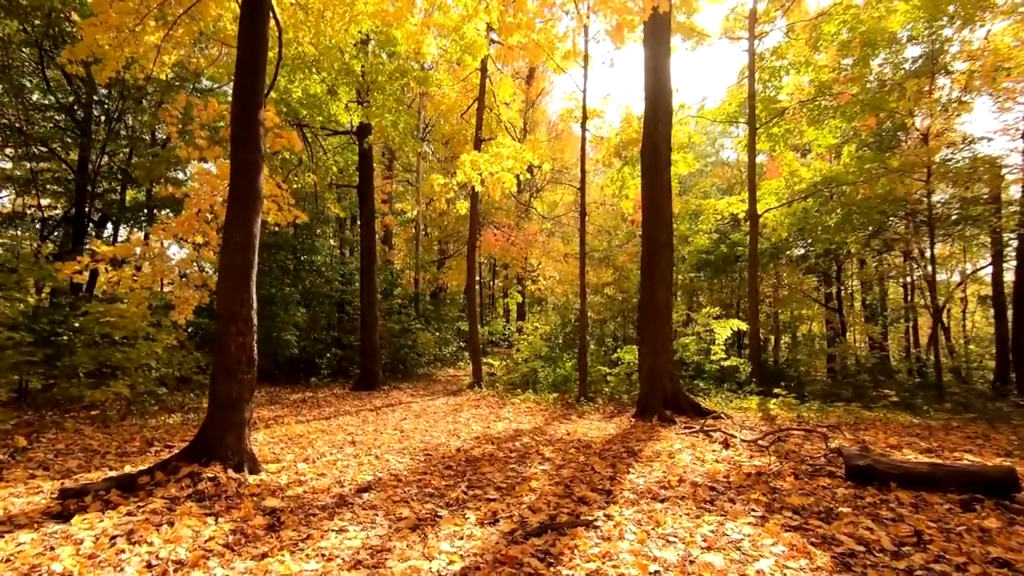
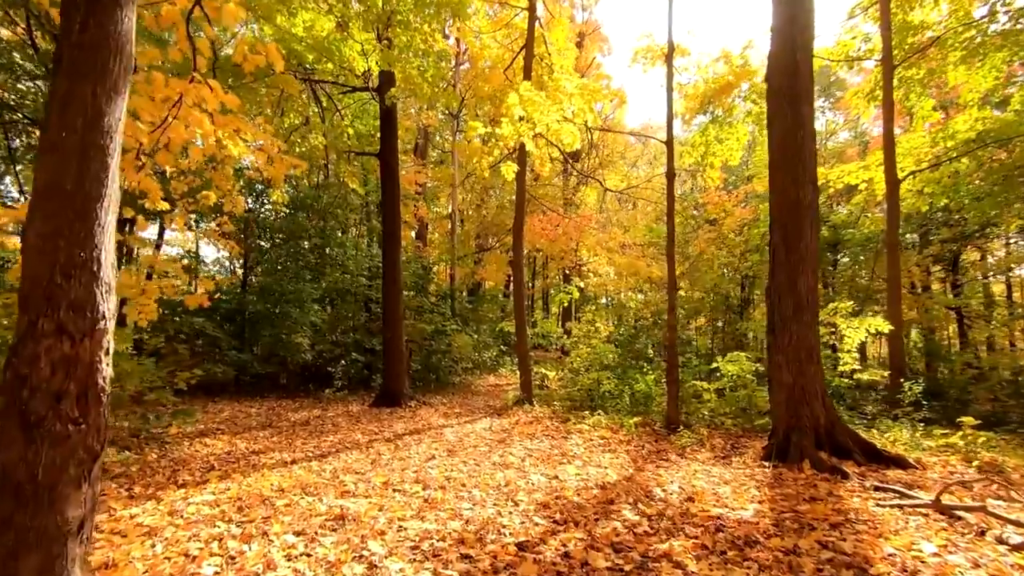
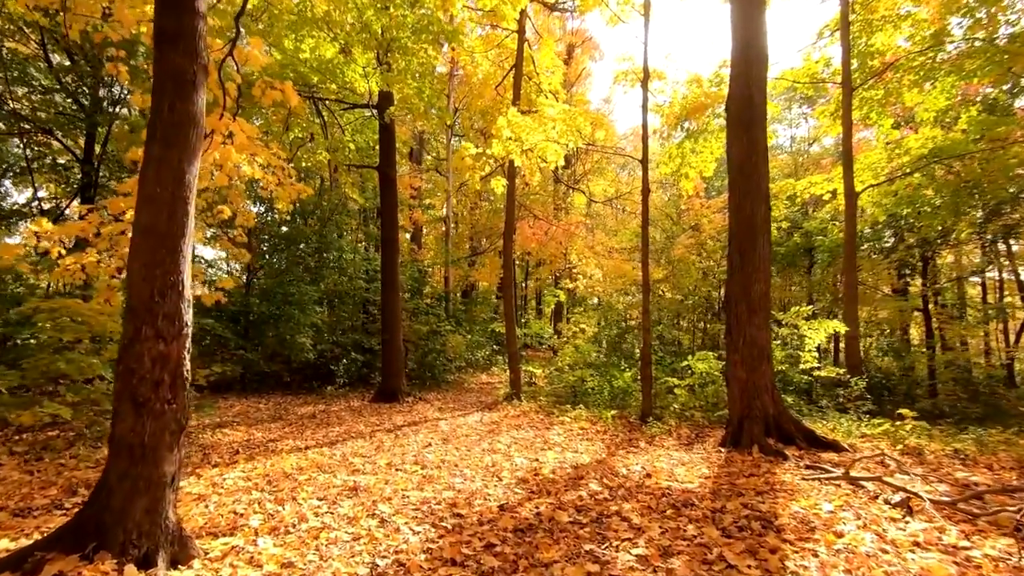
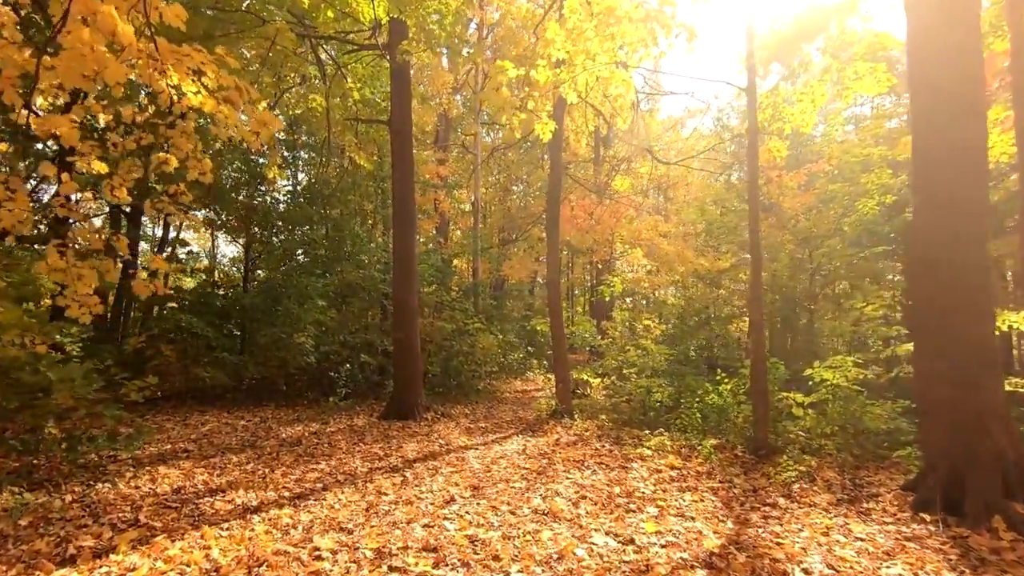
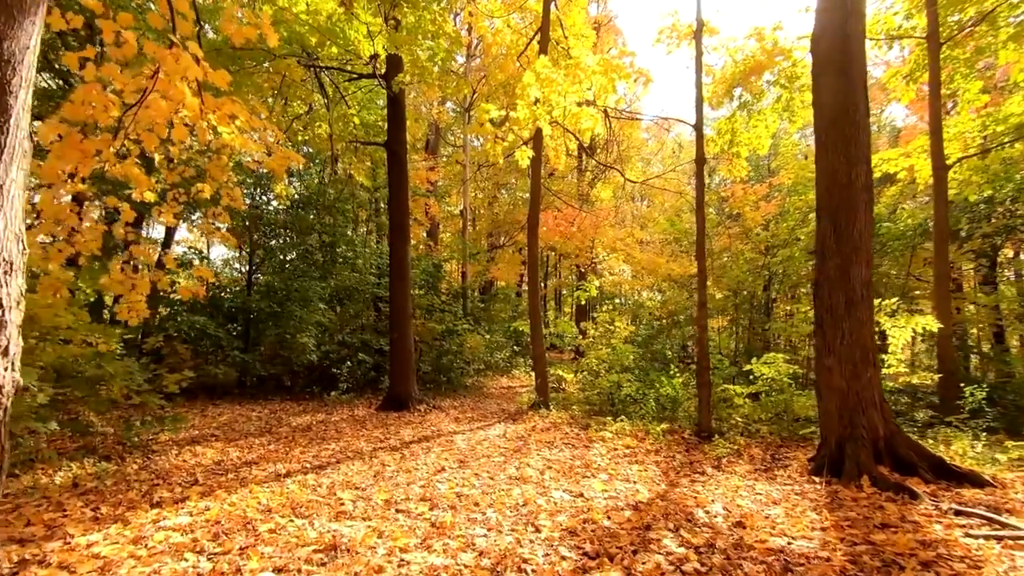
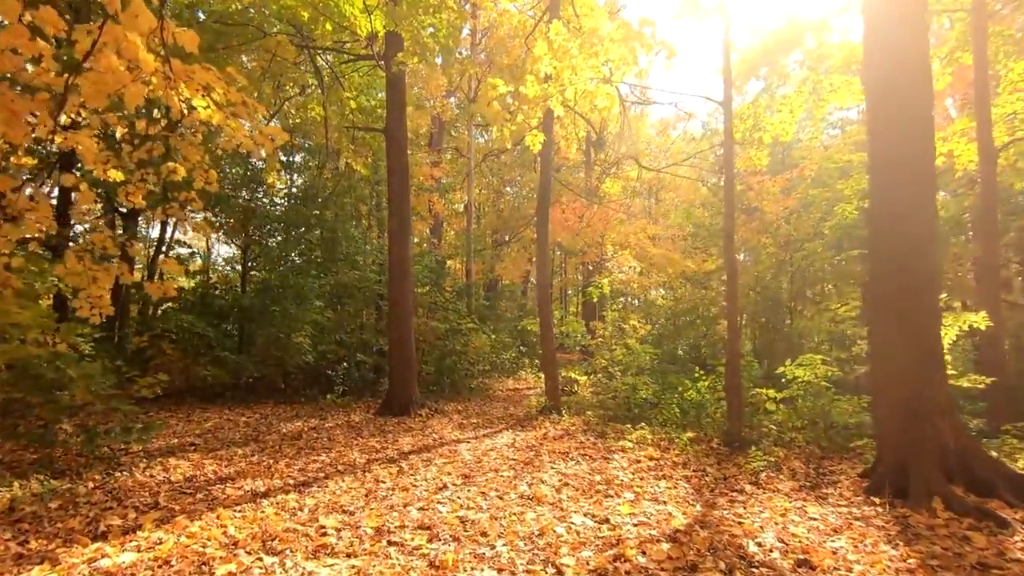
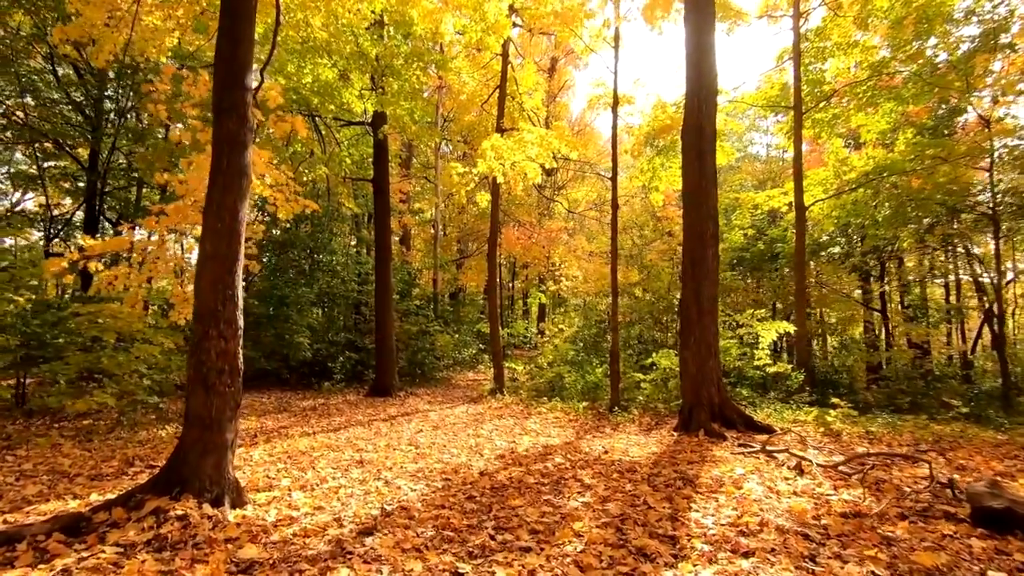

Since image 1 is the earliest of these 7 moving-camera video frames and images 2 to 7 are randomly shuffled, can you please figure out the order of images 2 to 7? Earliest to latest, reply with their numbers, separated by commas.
7, 3, 2, 5, 6, 4
